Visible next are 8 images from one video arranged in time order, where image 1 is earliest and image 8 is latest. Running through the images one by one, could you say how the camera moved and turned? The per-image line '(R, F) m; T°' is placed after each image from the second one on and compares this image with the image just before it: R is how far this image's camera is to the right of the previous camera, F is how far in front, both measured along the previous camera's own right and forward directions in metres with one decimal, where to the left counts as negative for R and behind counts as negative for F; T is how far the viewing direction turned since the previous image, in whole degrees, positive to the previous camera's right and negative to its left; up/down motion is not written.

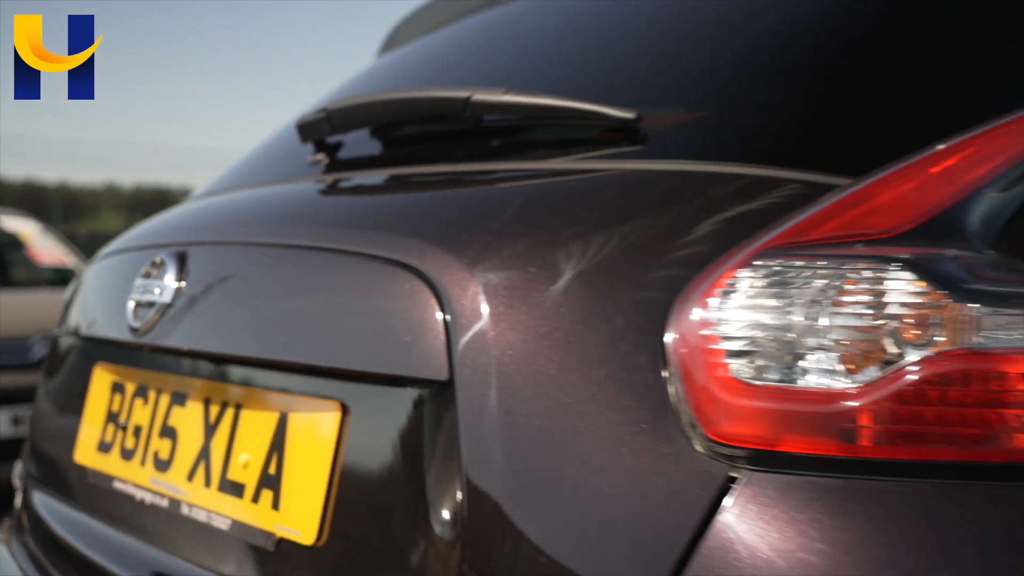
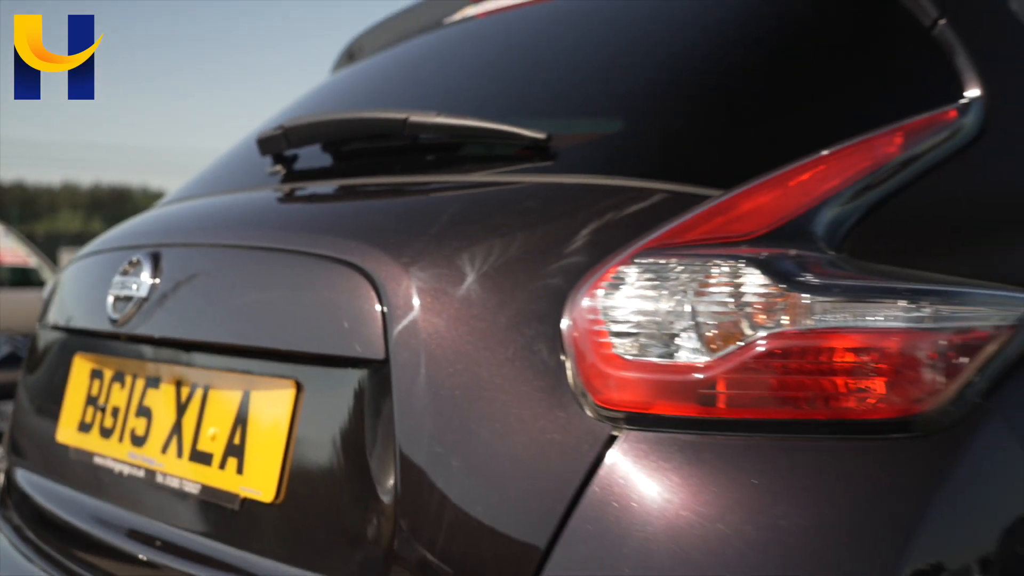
(0.0, -0.2) m; +2°
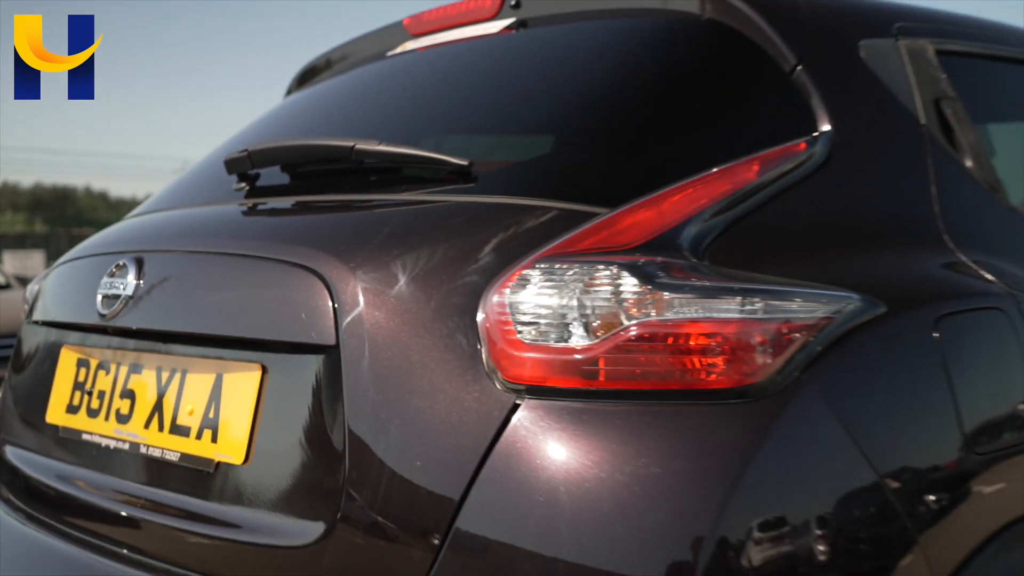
(0.0, -0.2) m; +3°
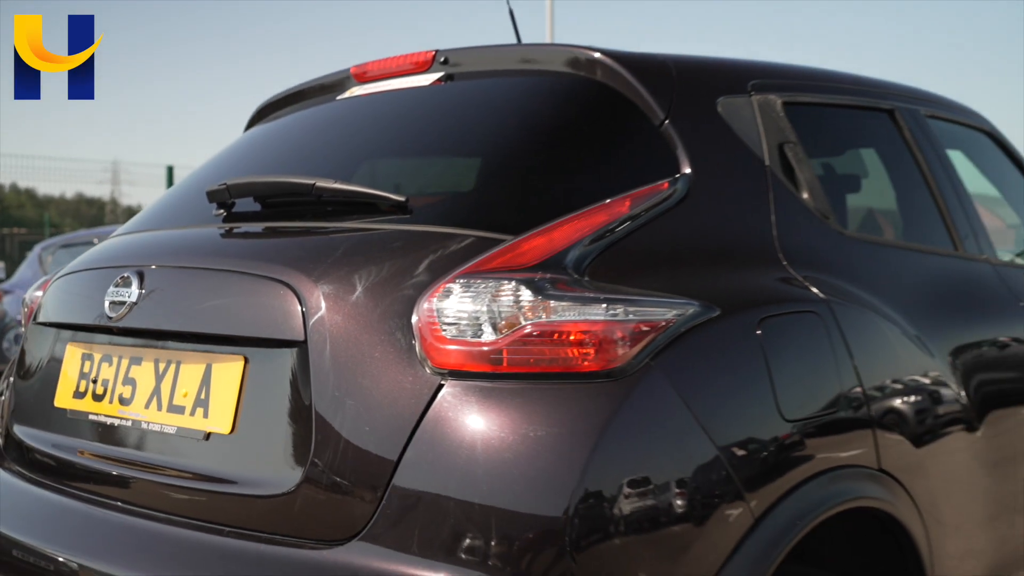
(0.0, -0.4) m; +3°
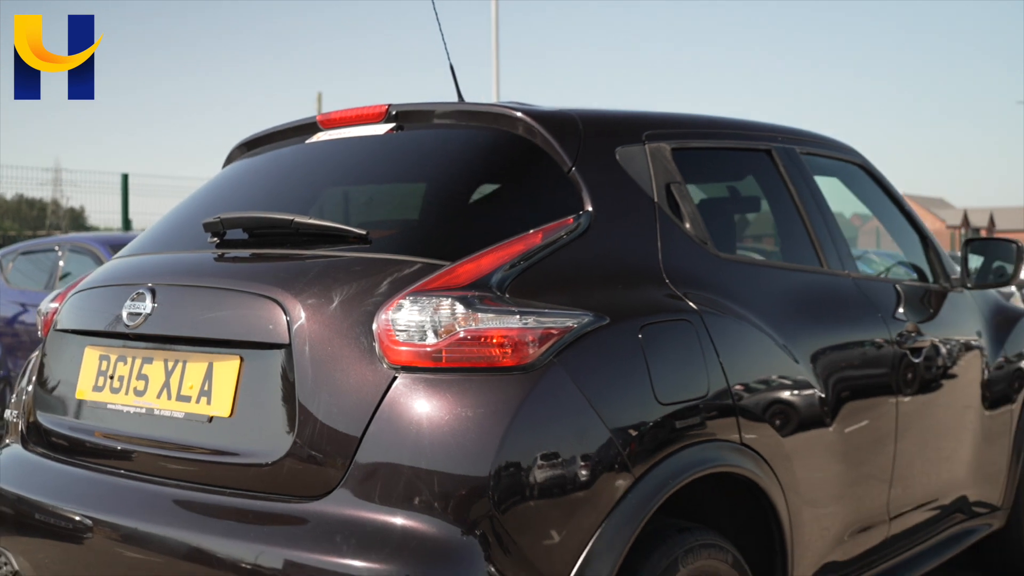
(0.0, -0.4) m; +3°
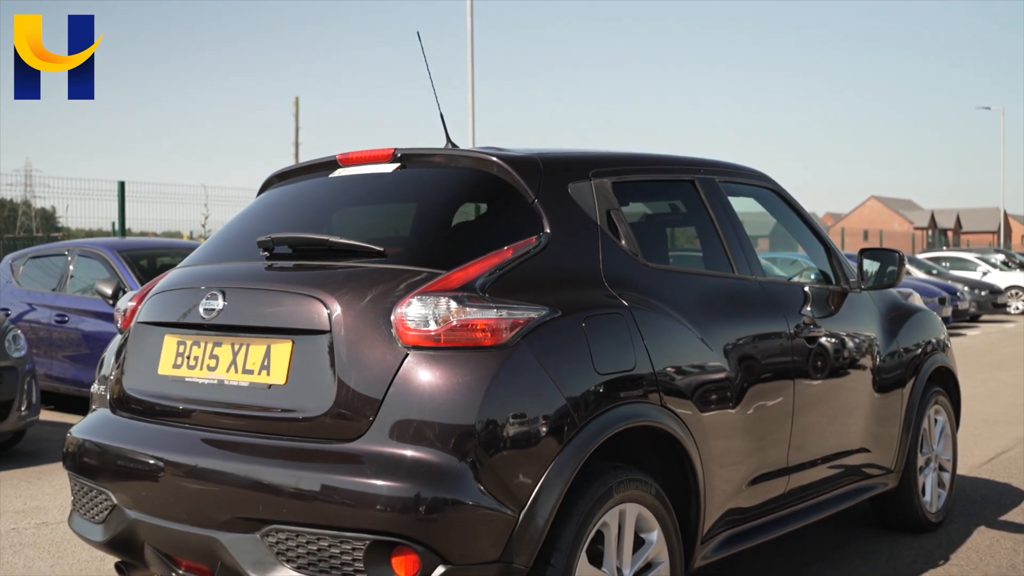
(0.0, -0.7) m; +1°
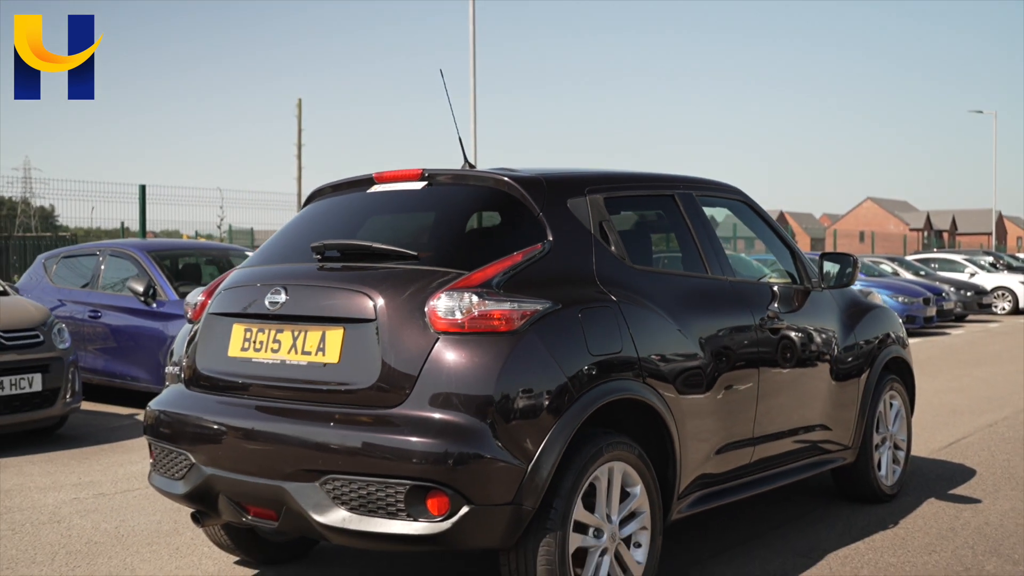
(0.0, -0.6) m; 0°
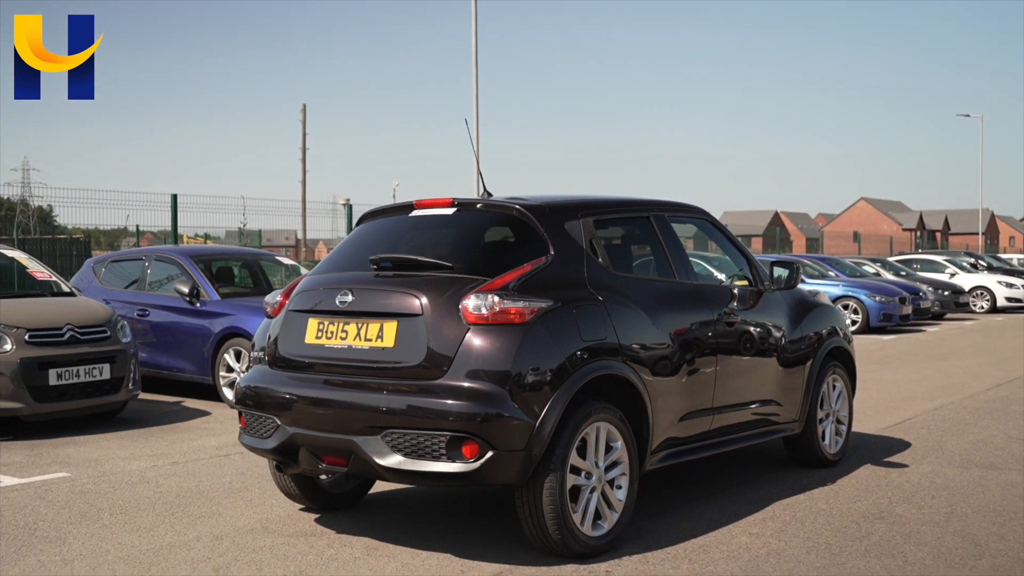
(-0.1, -1.1) m; 0°
